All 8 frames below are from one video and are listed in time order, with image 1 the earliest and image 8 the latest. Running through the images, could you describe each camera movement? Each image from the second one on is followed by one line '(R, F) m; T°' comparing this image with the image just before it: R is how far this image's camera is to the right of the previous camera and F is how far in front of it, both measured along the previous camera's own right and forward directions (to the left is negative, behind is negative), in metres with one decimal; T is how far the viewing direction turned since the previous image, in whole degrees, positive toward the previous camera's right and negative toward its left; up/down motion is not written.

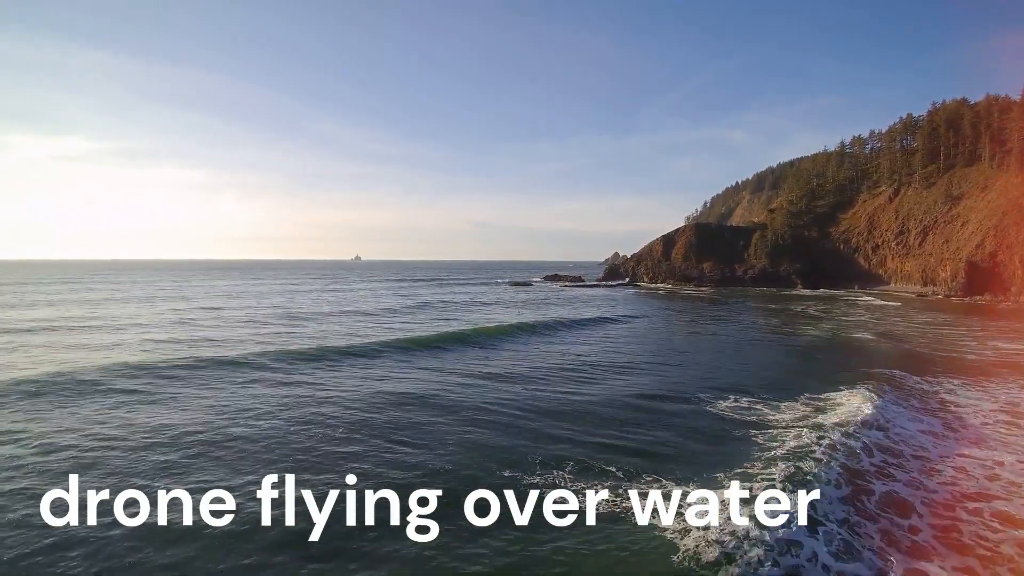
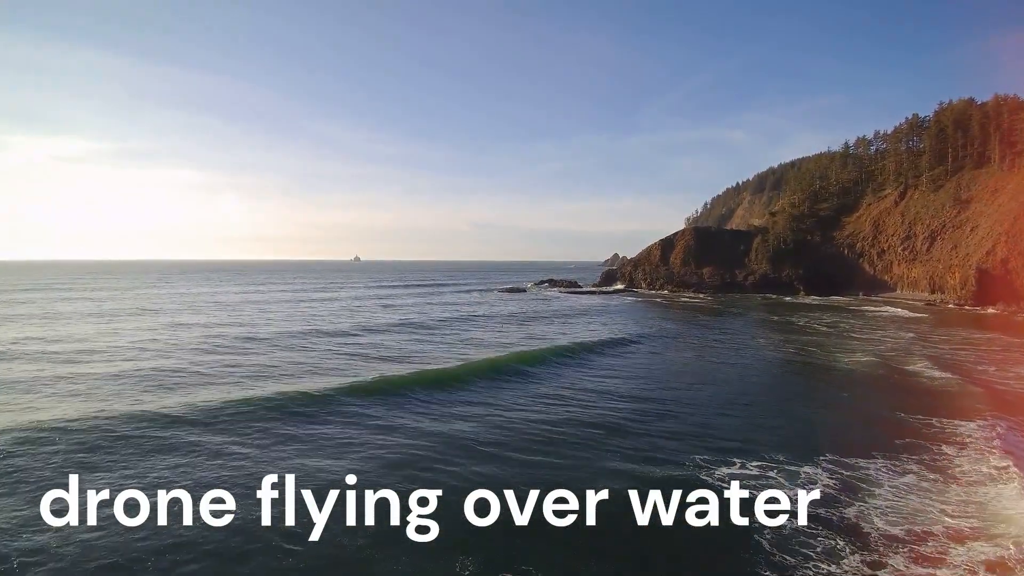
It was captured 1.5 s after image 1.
(+1.1, +2.5) m; 0°
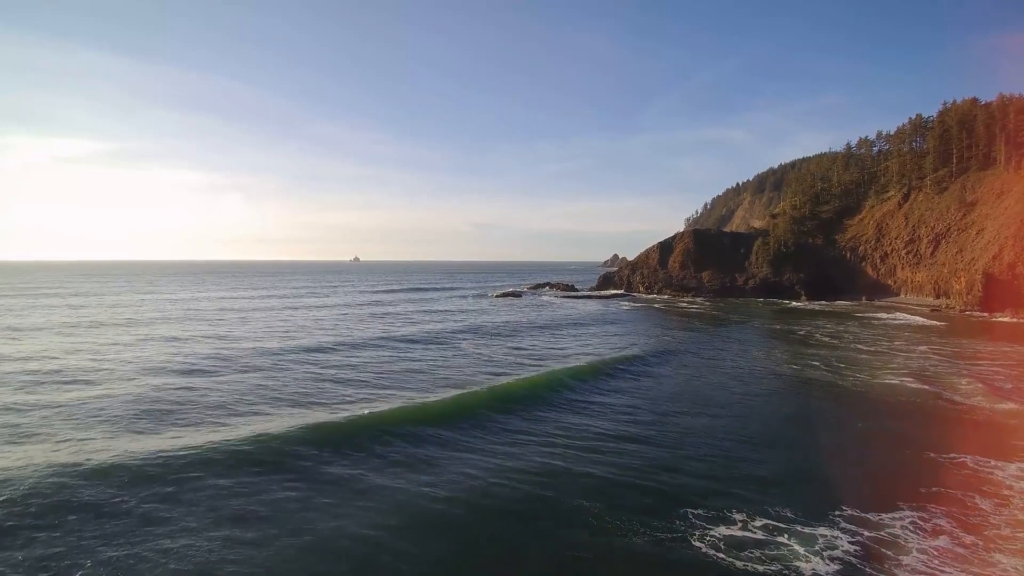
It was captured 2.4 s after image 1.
(+0.8, +1.6) m; 0°
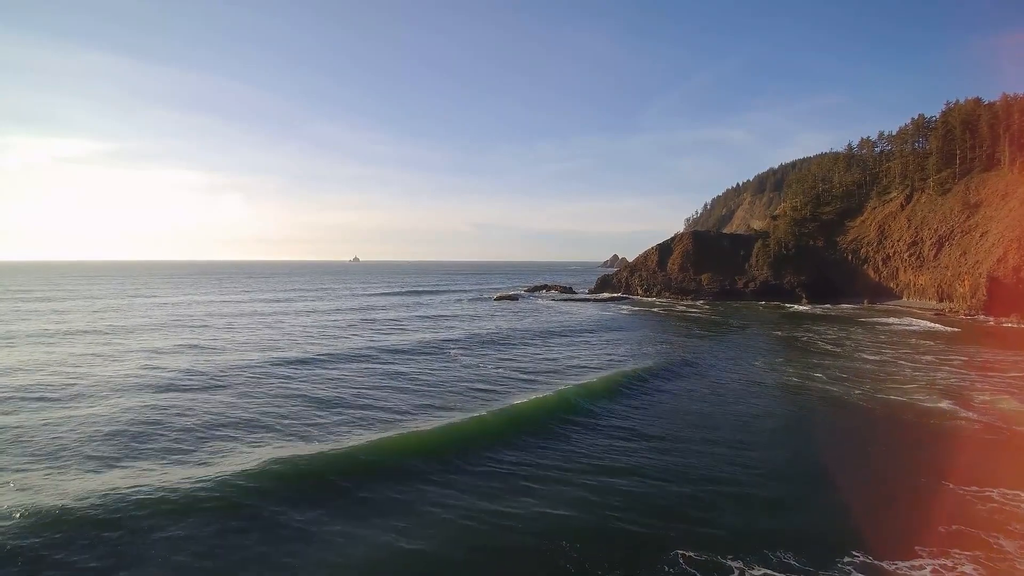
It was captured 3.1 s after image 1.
(+0.6, +1.1) m; 0°
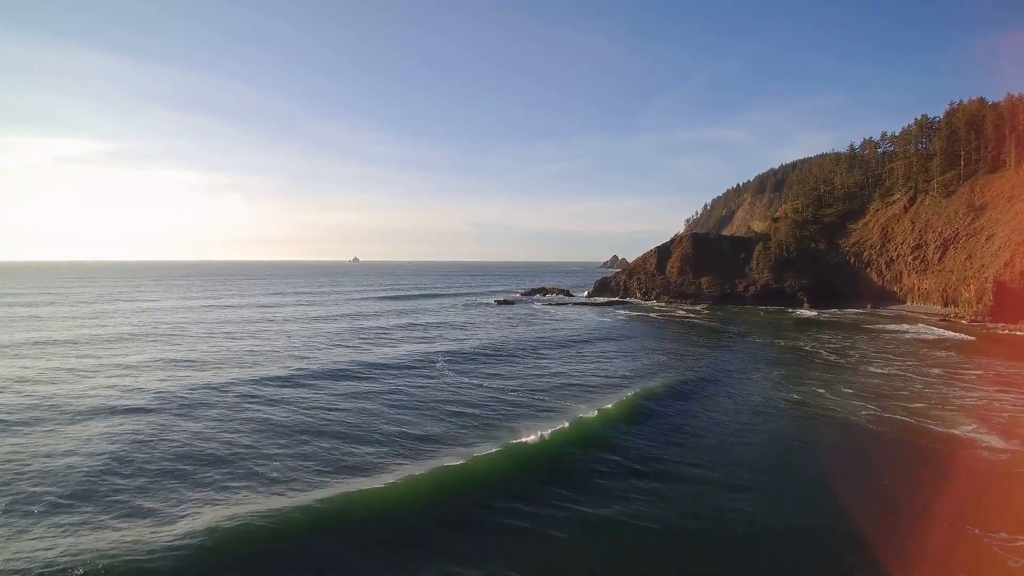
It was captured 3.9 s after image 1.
(+0.6, +1.4) m; 0°
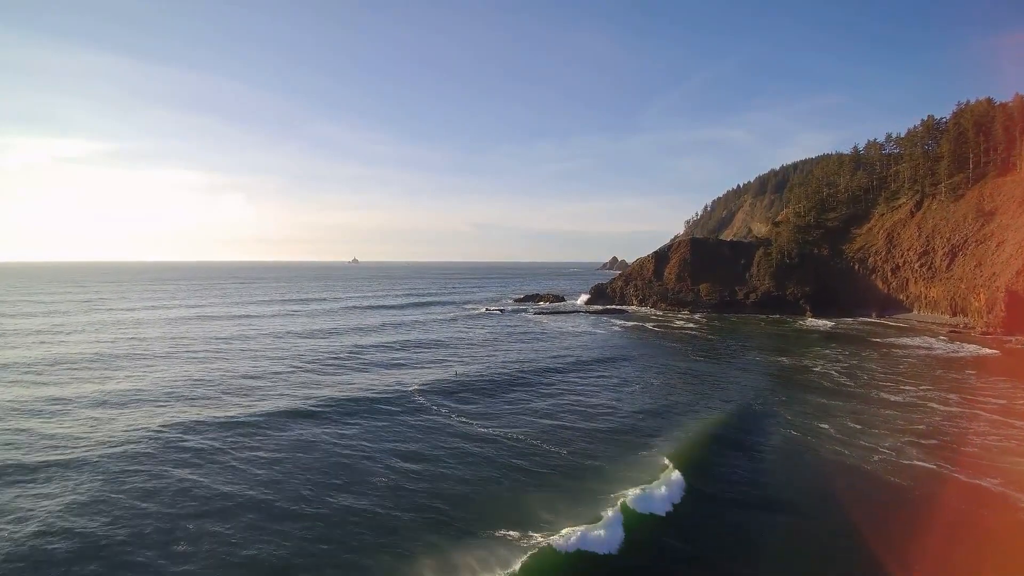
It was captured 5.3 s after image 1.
(+1.2, +2.5) m; 0°
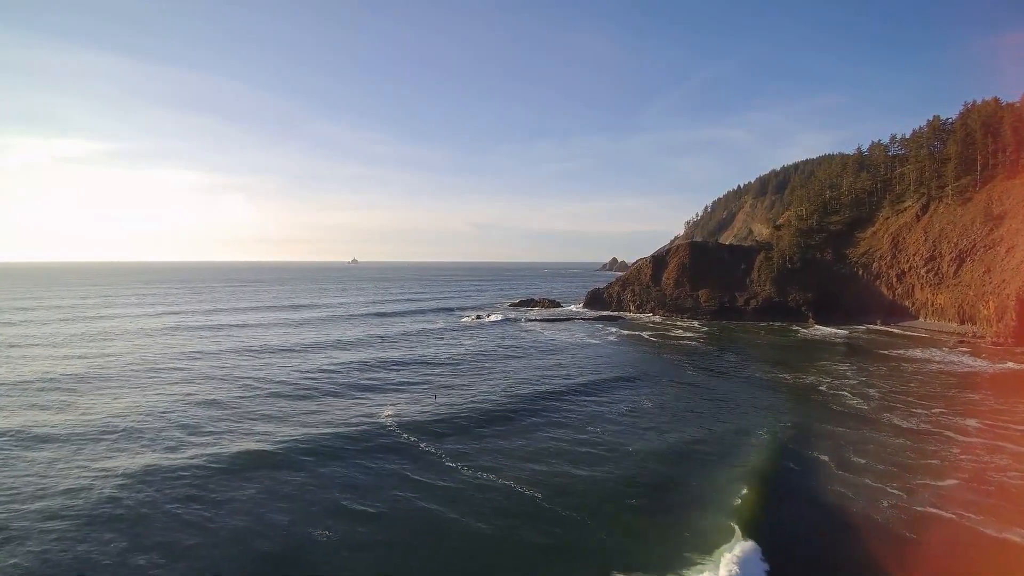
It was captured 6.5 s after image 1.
(+1.0, +2.1) m; 0°
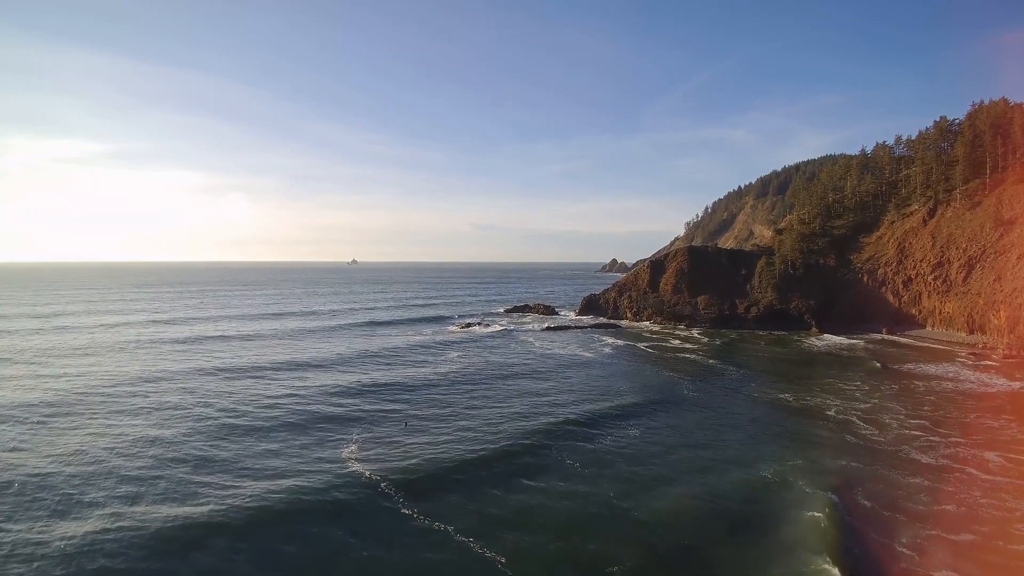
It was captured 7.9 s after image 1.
(+1.1, +2.3) m; 0°
